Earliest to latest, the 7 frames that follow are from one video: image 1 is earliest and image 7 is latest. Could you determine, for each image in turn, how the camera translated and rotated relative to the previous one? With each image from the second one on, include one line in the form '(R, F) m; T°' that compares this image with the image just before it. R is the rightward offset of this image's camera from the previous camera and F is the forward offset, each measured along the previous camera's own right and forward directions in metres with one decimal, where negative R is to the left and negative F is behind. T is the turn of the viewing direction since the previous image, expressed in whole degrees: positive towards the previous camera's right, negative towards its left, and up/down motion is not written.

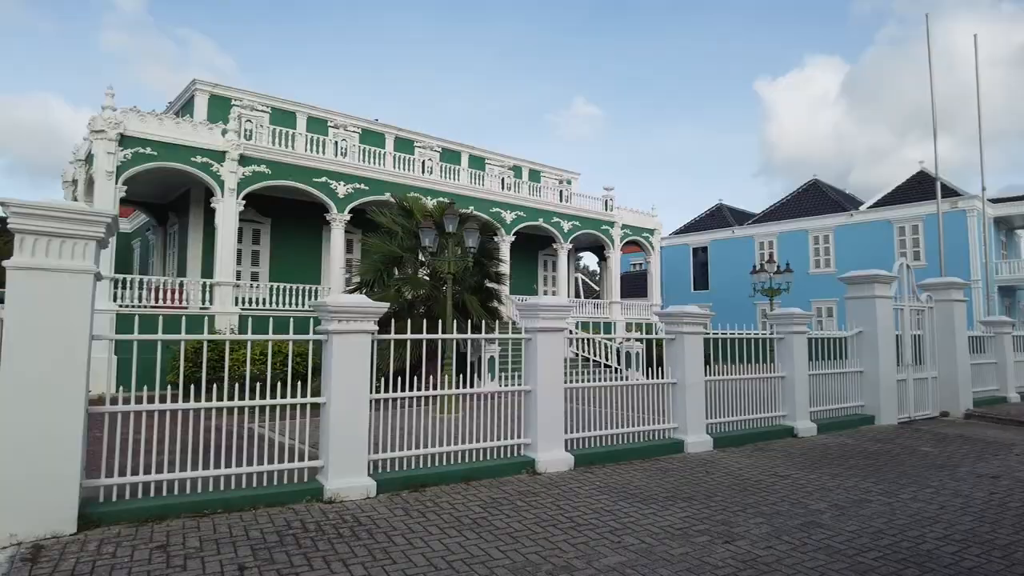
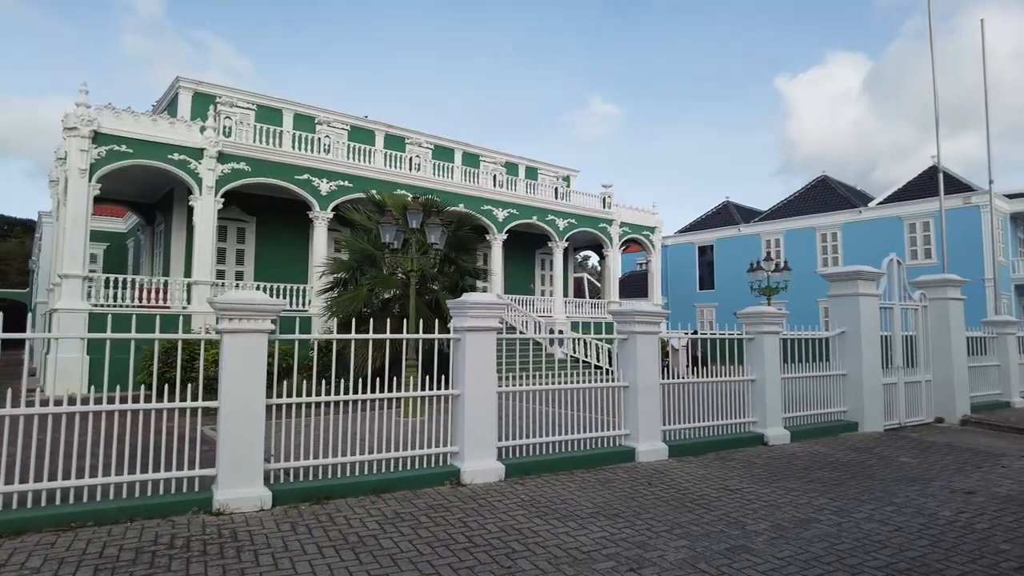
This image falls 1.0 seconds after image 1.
(+0.8, +0.5) m; -2°
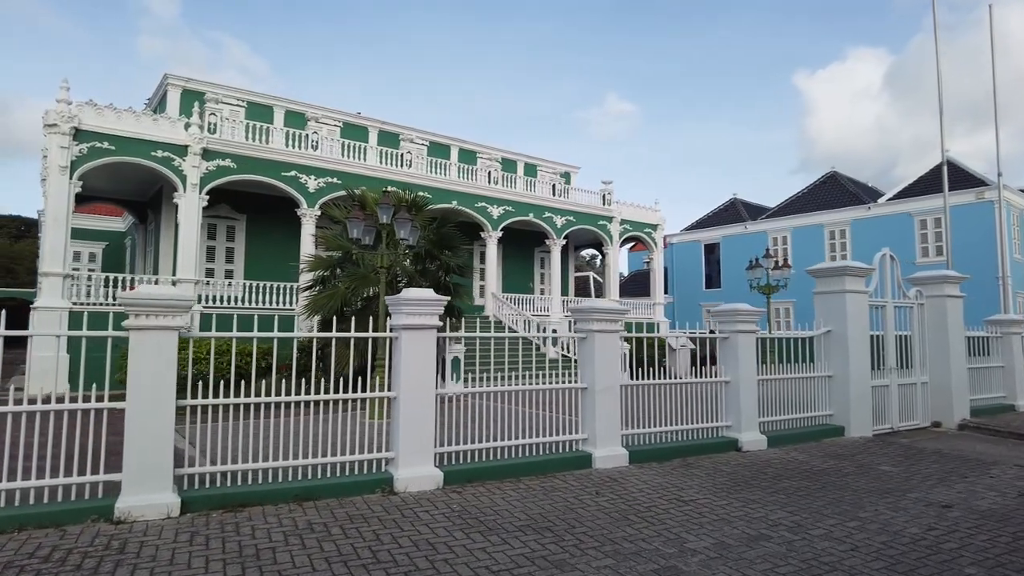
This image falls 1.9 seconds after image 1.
(+0.7, +0.4) m; -2°
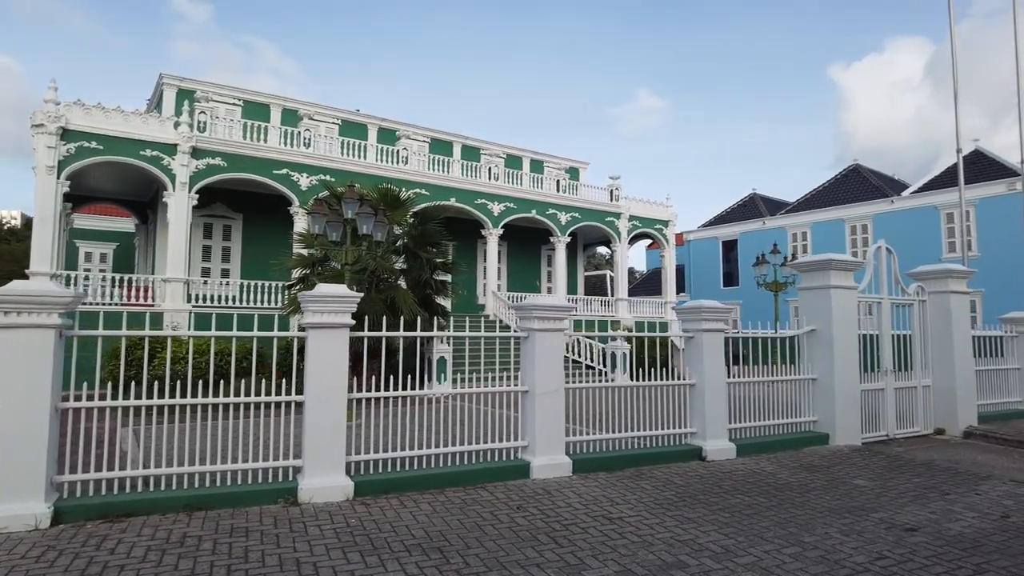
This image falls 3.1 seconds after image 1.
(+0.9, +0.5) m; -3°
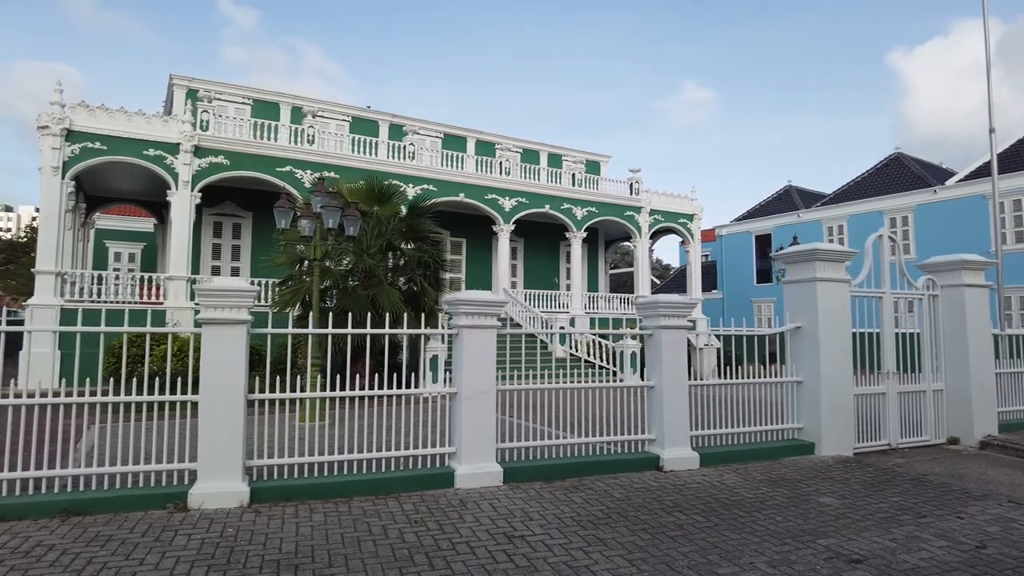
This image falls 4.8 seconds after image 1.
(+1.0, +0.5) m; -4°
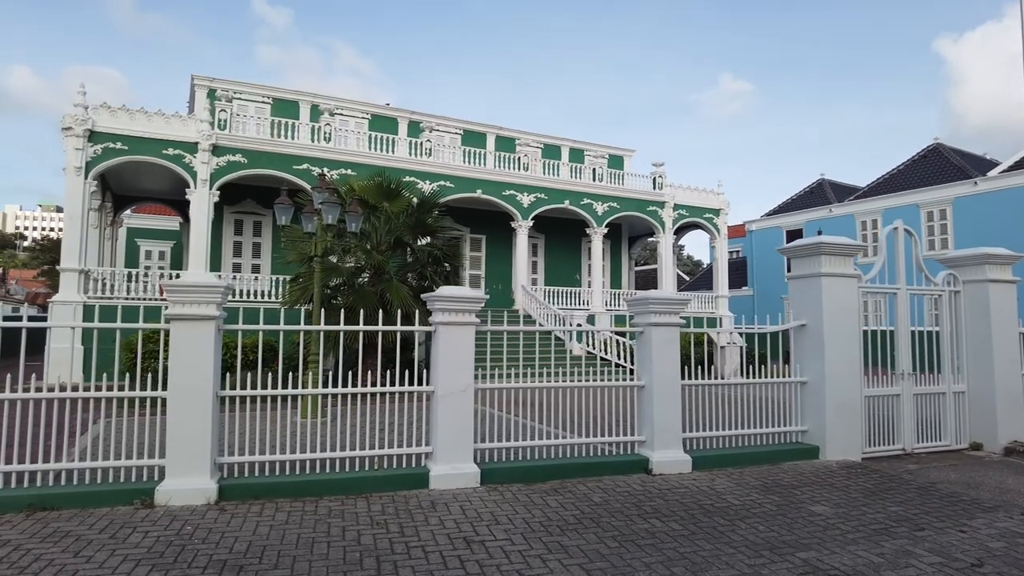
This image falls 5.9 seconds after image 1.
(+0.5, +0.2) m; -3°
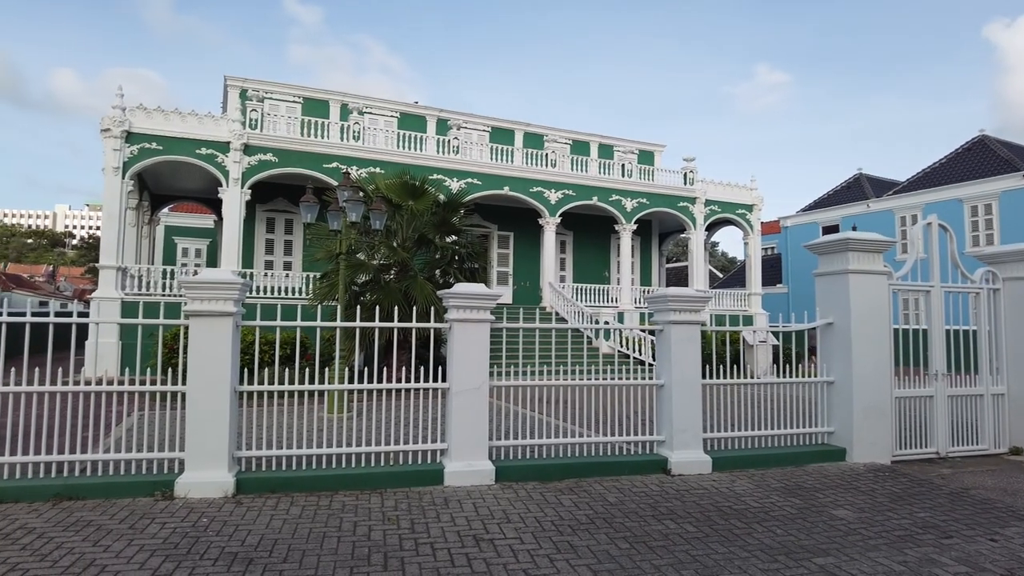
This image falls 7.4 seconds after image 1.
(+0.1, 0.0) m; -3°
